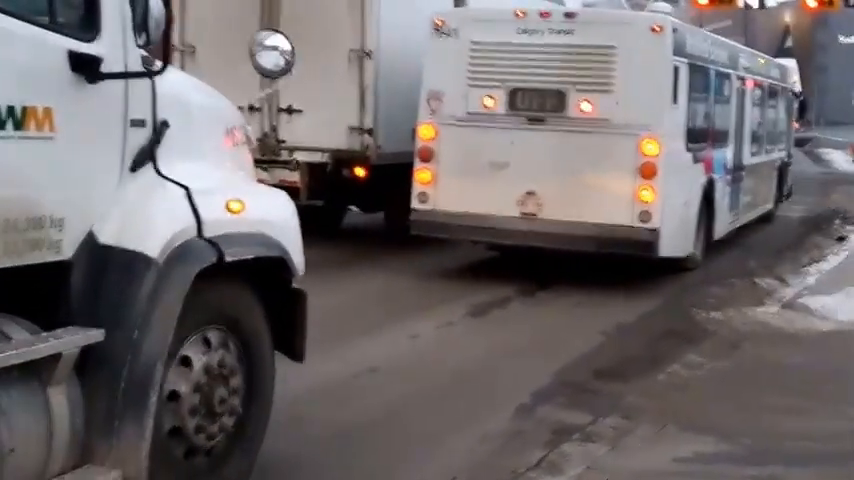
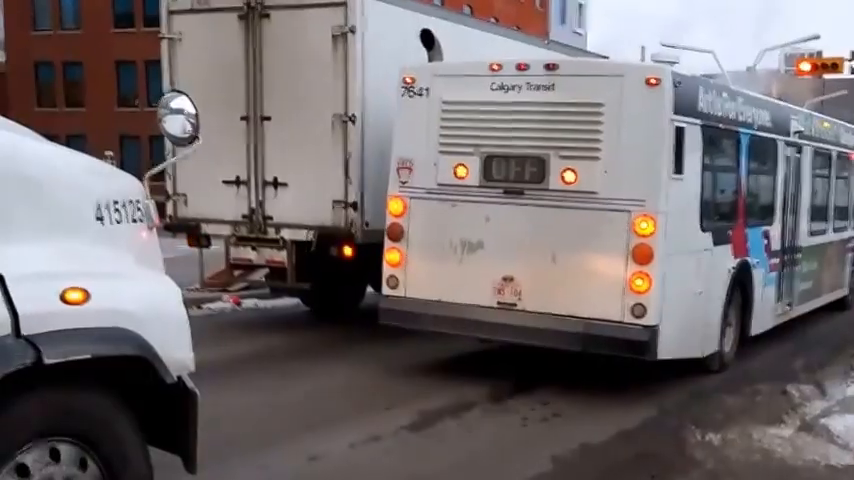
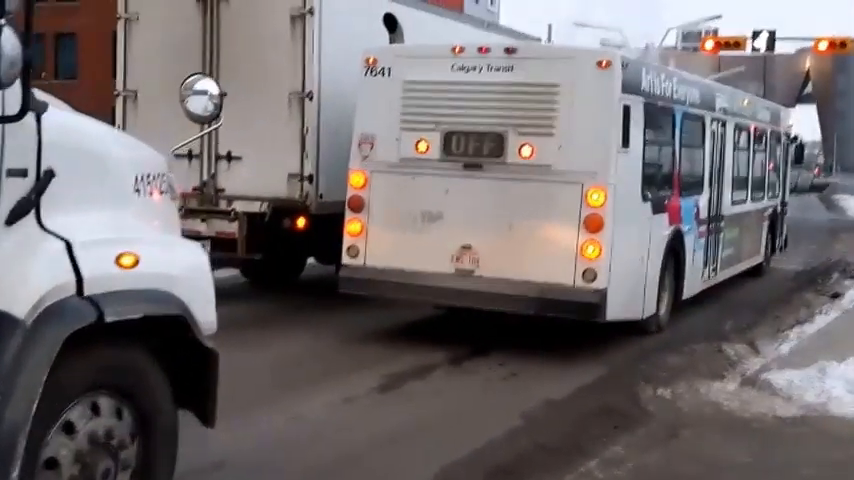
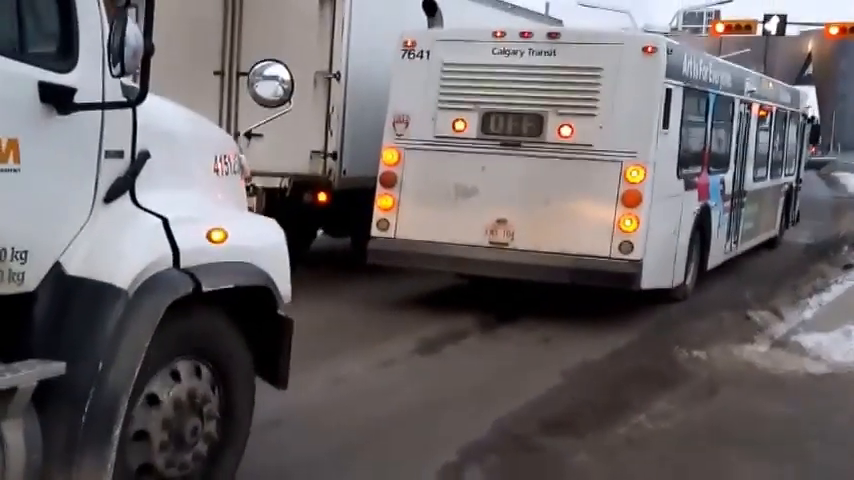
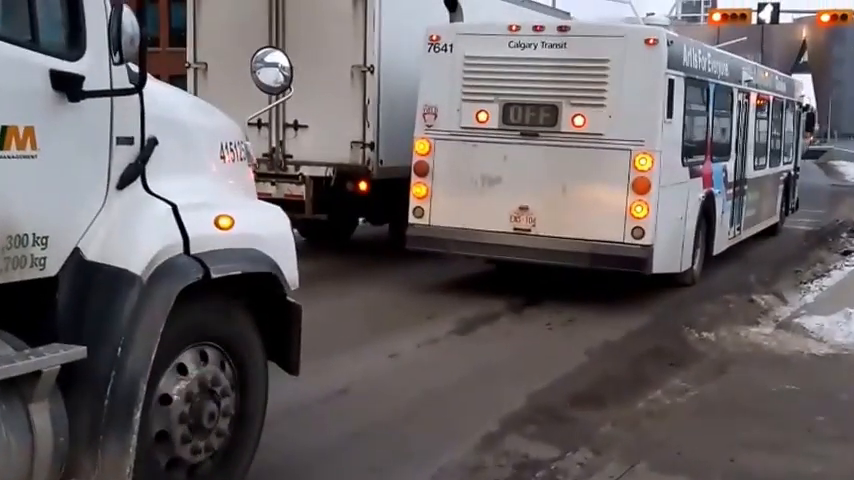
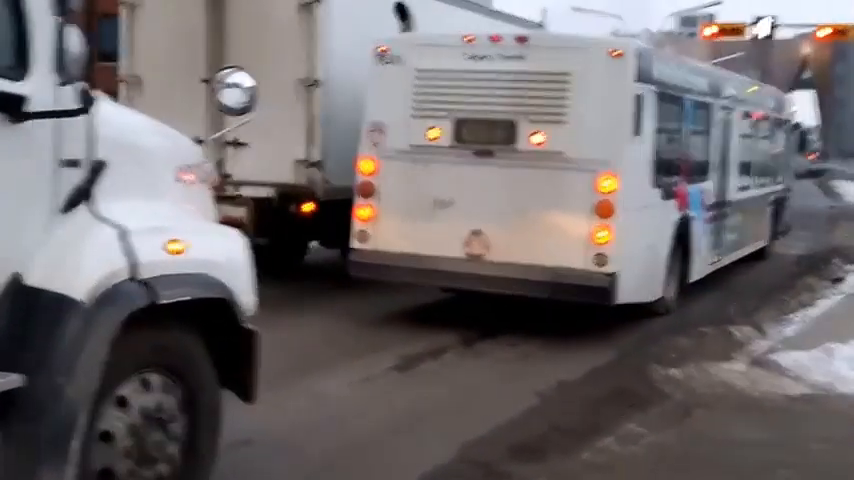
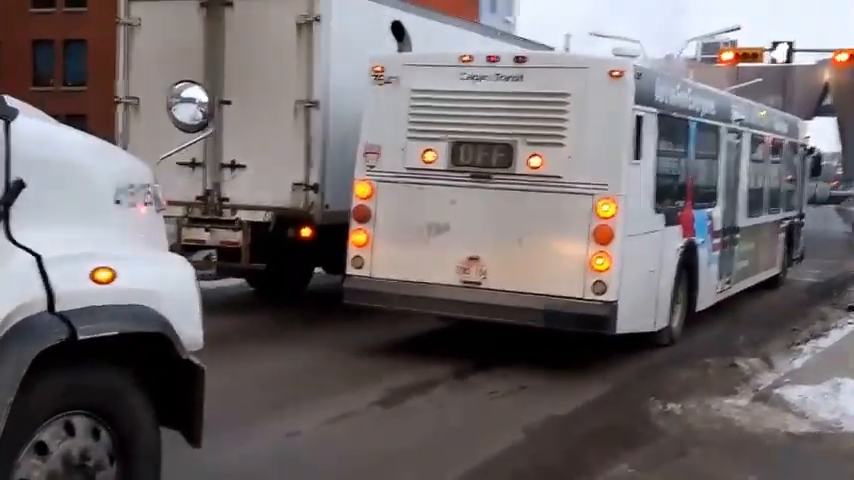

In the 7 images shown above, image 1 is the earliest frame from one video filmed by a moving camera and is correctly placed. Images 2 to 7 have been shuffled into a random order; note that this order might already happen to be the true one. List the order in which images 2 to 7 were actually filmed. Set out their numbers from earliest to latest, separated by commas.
5, 4, 6, 3, 7, 2
